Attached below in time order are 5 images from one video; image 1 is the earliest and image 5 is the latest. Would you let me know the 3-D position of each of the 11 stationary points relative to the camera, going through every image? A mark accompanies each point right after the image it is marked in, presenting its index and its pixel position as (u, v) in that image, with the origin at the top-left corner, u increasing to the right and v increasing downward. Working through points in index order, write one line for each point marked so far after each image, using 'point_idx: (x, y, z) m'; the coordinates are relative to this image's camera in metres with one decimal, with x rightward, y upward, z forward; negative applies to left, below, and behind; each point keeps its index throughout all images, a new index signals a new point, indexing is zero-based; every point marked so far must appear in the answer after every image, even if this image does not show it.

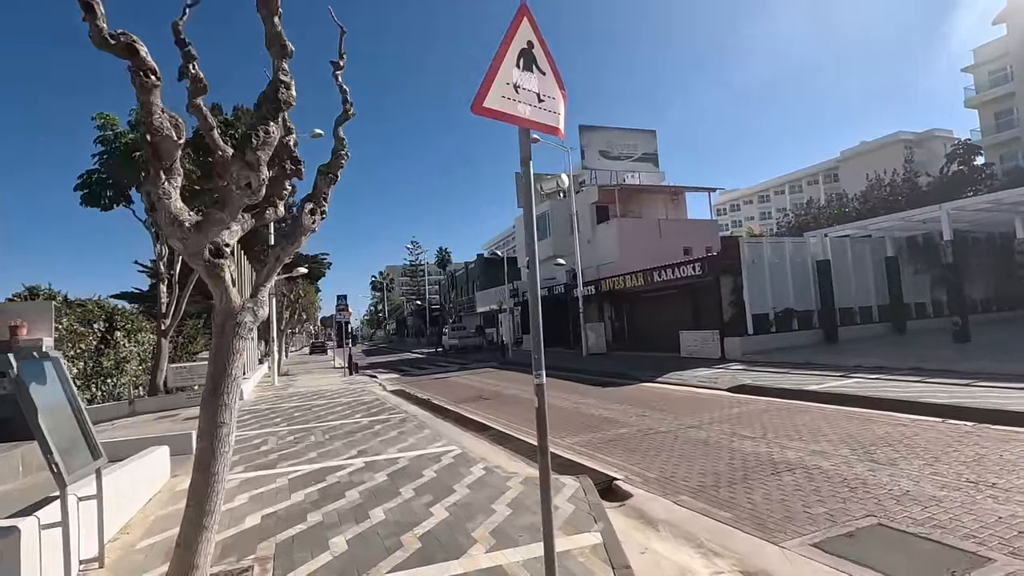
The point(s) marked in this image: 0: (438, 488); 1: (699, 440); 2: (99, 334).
0: (-0.8, -2.2, +5.8) m
1: (+2.7, -2.2, +8.0) m
2: (-13.4, -1.5, +17.5) m
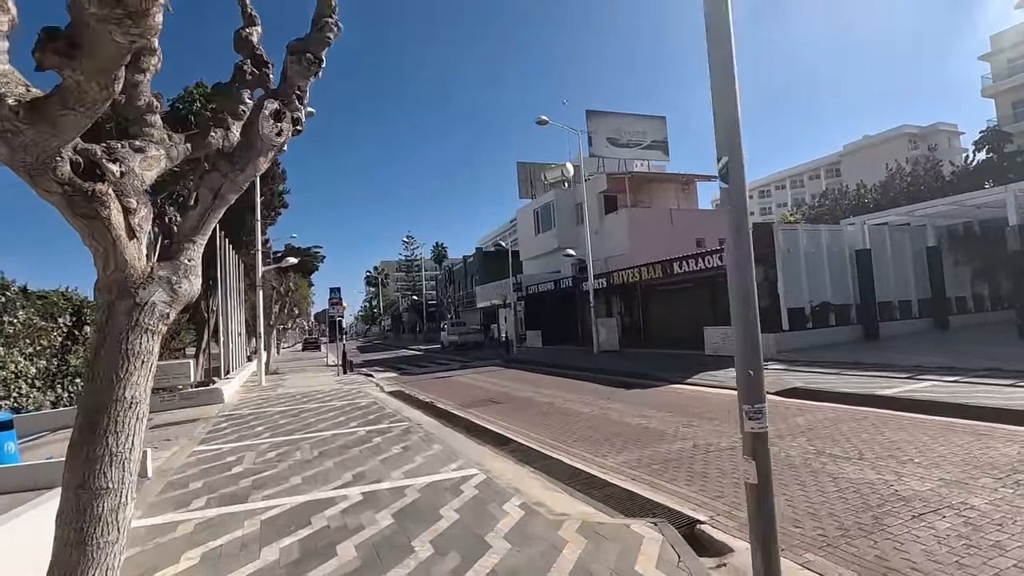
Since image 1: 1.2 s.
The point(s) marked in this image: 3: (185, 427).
0: (-0.4, -2.0, +4.2) m
1: (+3.2, -2.1, +6.4) m
2: (-13.1, -1.2, +15.8) m
3: (-6.6, -2.8, +10.8) m
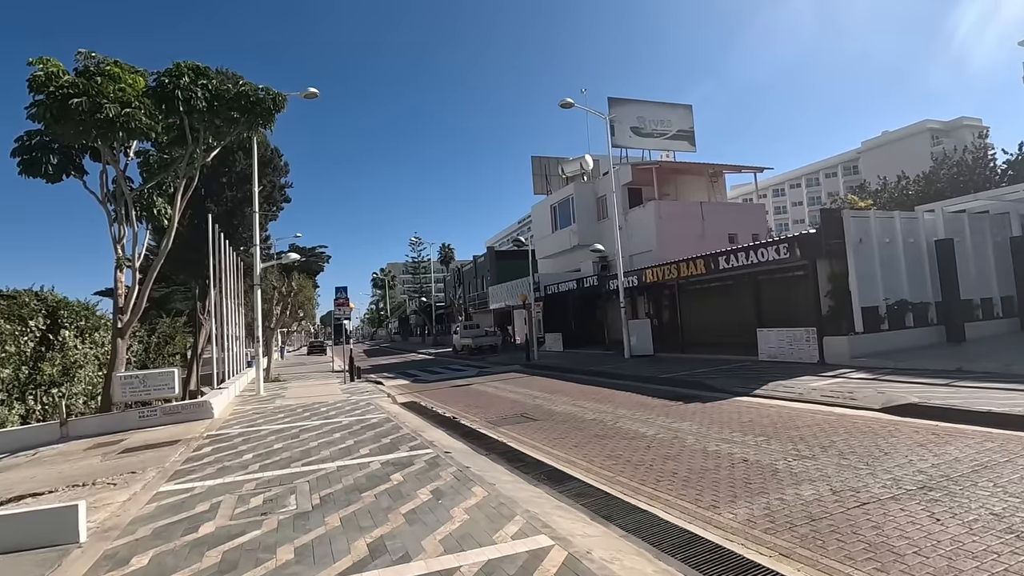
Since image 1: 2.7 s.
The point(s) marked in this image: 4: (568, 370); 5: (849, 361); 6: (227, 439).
0: (+0.3, -1.8, +2.2) m
1: (+3.9, -1.9, +4.4) m
2: (-12.3, -1.2, +13.9) m
3: (-5.8, -2.7, +8.9) m
4: (+2.0, -2.9, +19.4) m
5: (+8.1, -1.7, +13.1) m
6: (-5.1, -2.7, +9.7) m
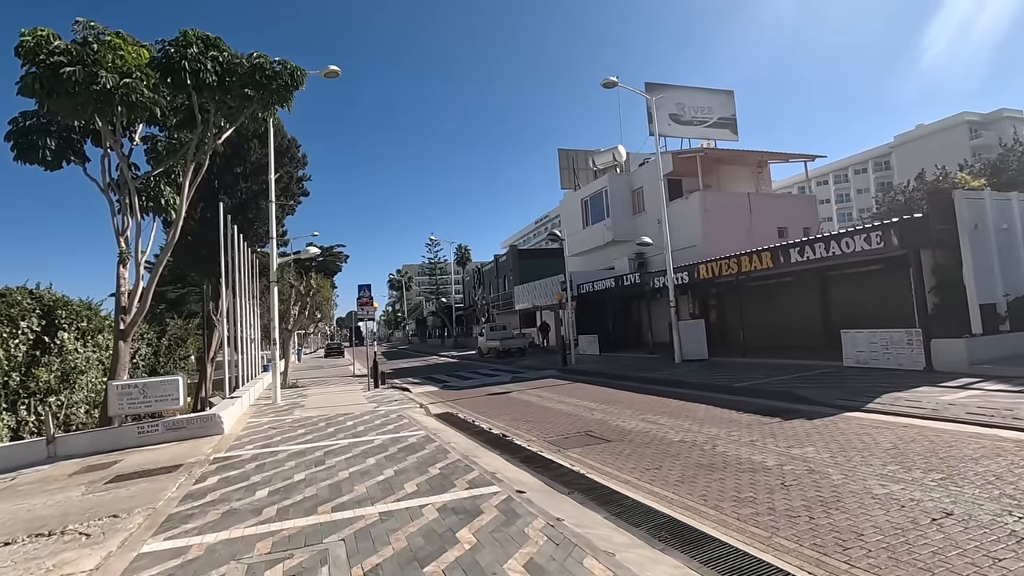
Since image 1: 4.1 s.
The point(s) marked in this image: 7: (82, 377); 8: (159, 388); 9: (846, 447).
0: (+1.2, -1.7, +0.4) m
1: (+4.8, -1.8, +2.5) m
2: (-11.1, -1.1, +12.4) m
3: (-4.8, -2.6, +7.2) m
4: (+3.3, -2.9, +17.5) m
5: (+9.3, -1.6, +11.0) m
6: (-4.0, -2.6, +8.0) m
7: (-11.4, -2.3, +14.3) m
8: (-7.0, -2.0, +10.7) m
9: (+4.5, -2.1, +7.3) m
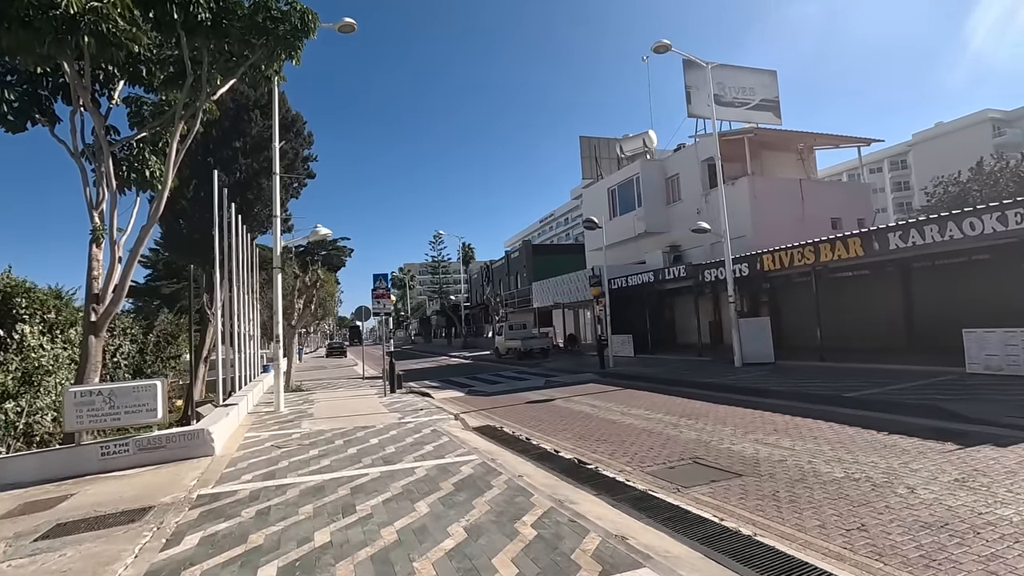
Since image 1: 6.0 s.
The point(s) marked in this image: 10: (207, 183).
0: (+2.3, -1.4, -2.0) m
1: (+5.9, -1.5, +0.1) m
2: (-10.0, -0.7, +10.0) m
3: (-3.6, -2.3, +4.8) m
4: (+4.4, -2.6, +15.2) m
5: (+10.4, -1.4, +8.7) m
6: (-2.9, -2.3, +5.6) m
7: (-10.3, -2.0, +11.9) m
8: (-5.9, -1.7, +8.3) m
9: (+5.6, -1.8, +4.9) m
10: (-10.1, +3.4, +17.8) m
